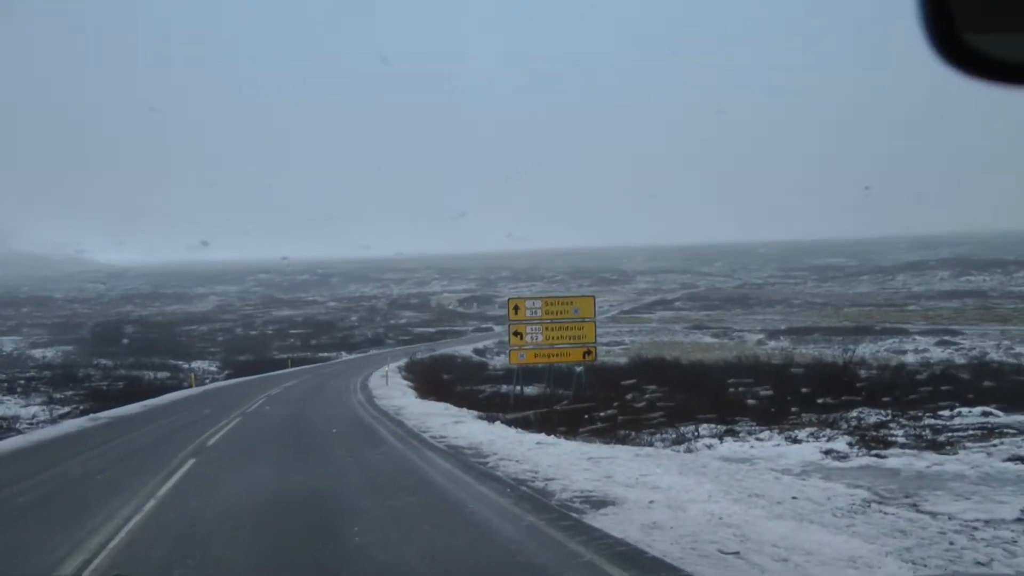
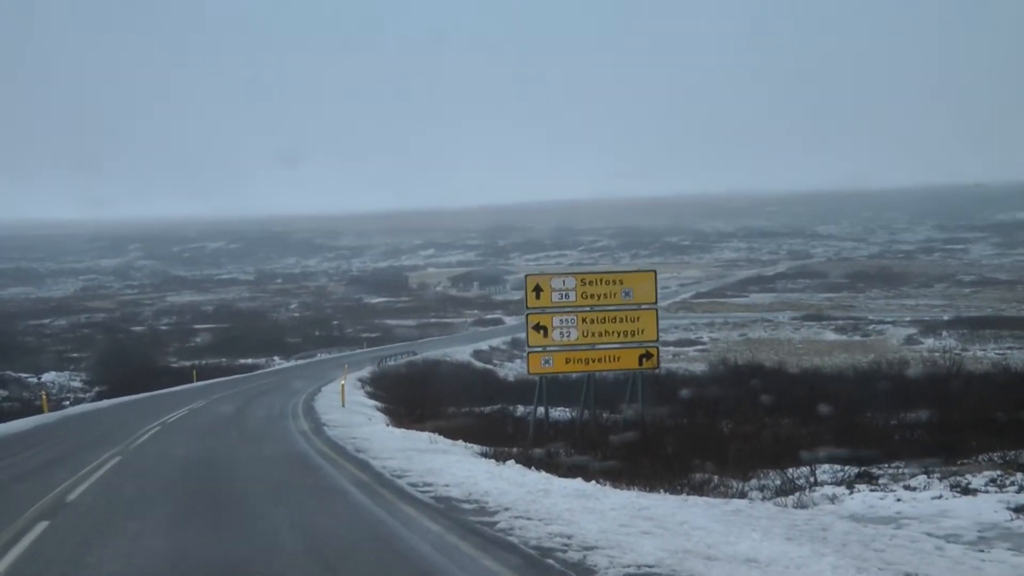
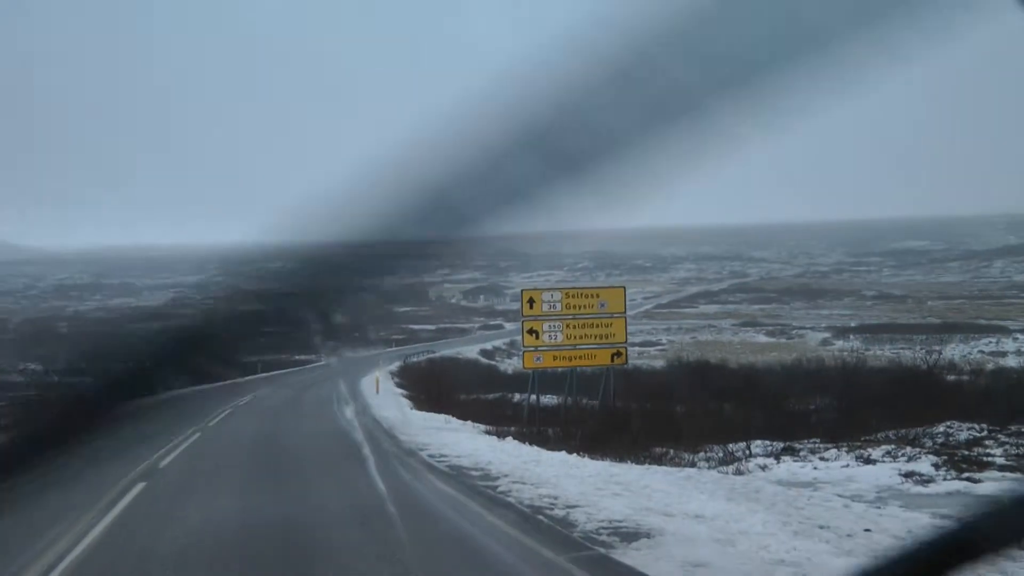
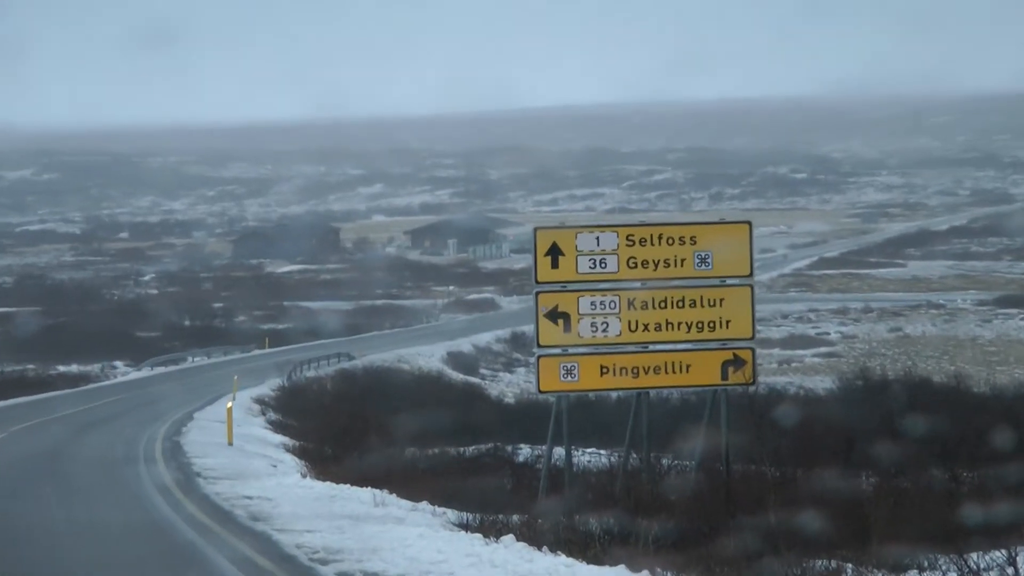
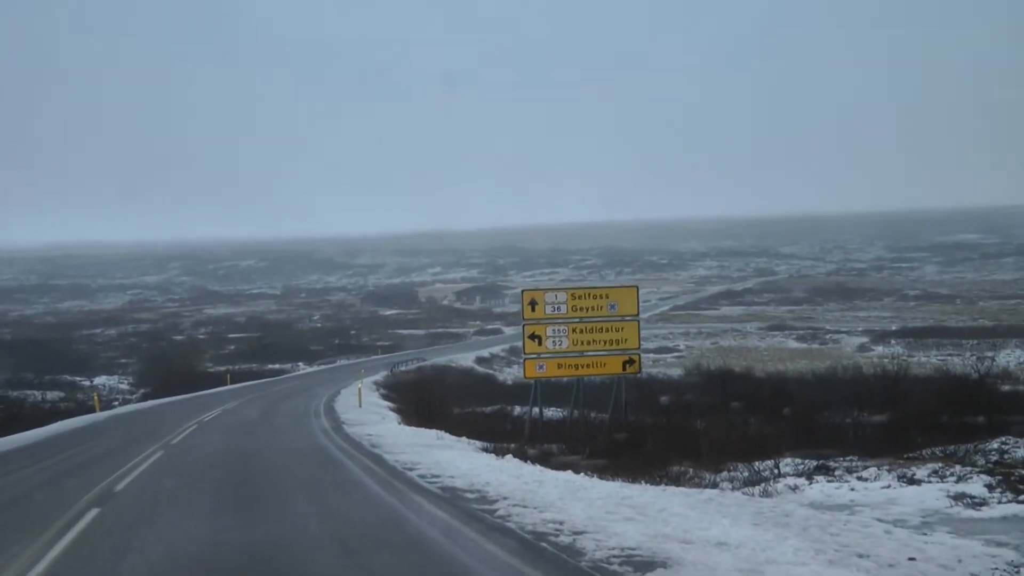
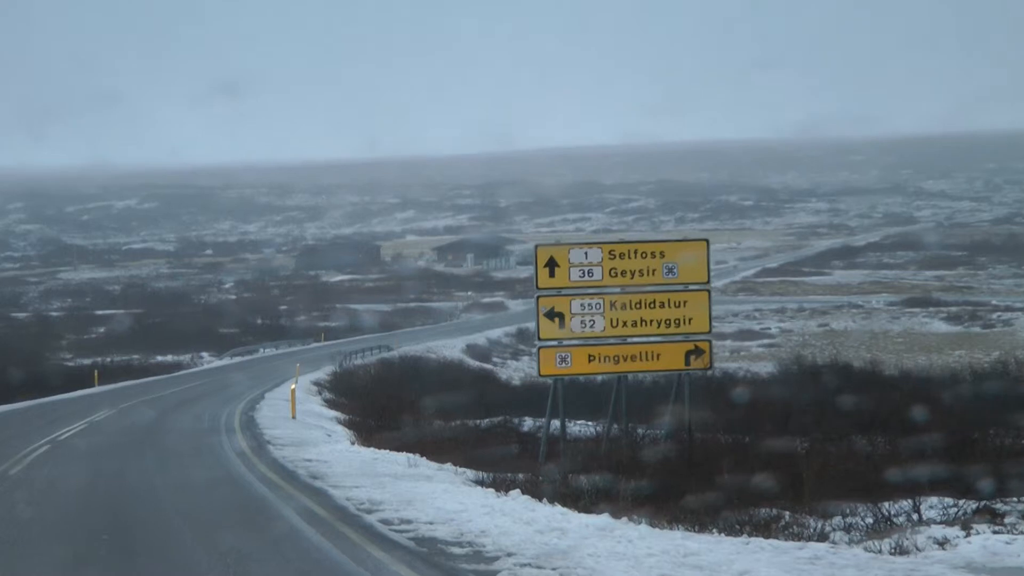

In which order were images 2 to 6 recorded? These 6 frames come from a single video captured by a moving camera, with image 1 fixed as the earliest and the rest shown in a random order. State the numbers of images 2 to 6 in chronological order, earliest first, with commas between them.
3, 5, 2, 6, 4
